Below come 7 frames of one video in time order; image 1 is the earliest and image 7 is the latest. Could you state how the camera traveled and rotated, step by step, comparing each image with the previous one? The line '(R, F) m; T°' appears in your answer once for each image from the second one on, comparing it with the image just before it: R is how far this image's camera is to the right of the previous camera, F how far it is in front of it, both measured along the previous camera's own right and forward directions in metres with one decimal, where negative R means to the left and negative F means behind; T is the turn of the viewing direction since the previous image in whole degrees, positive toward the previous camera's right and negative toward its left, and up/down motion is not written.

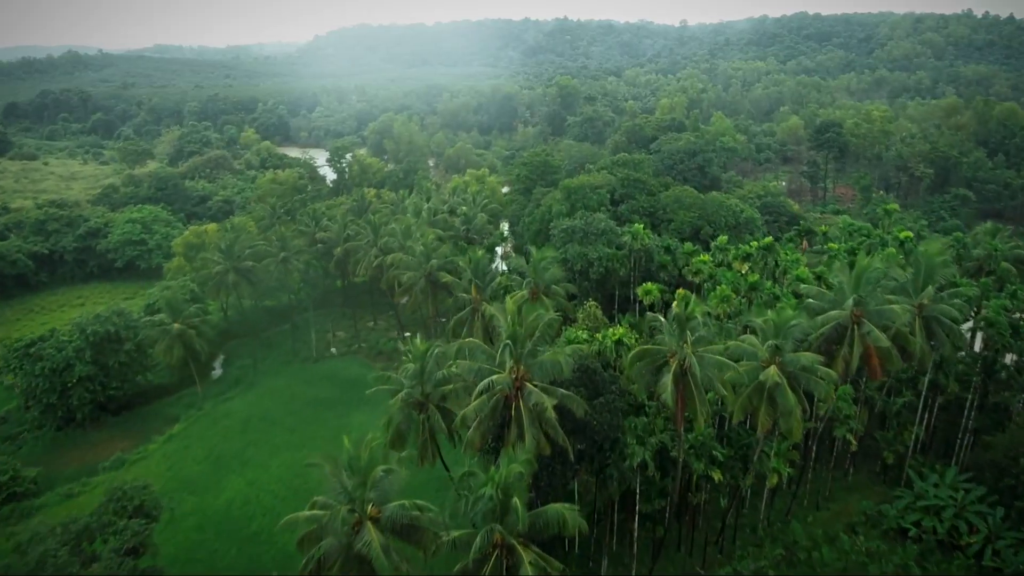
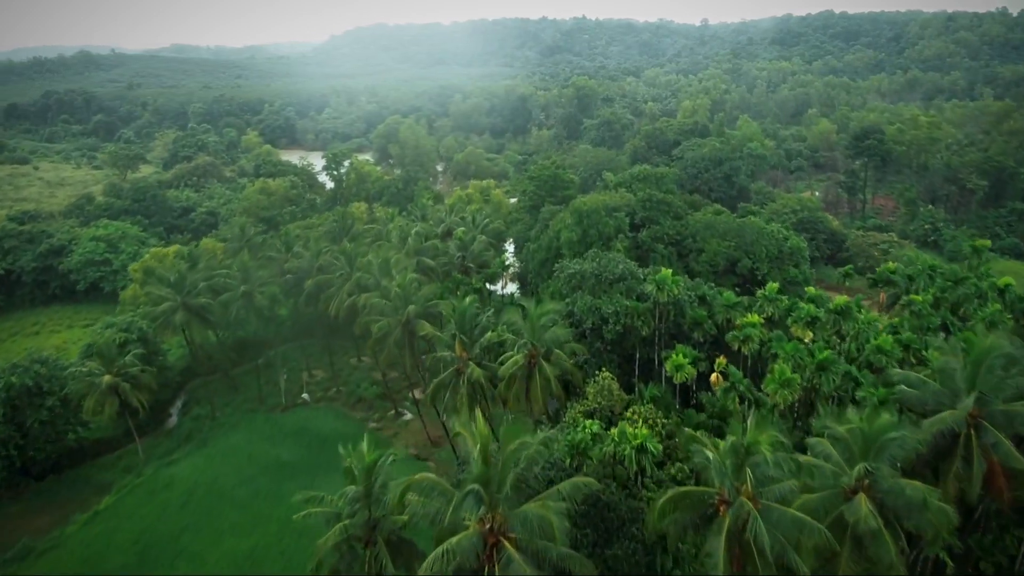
(+0.6, +4.9) m; -1°
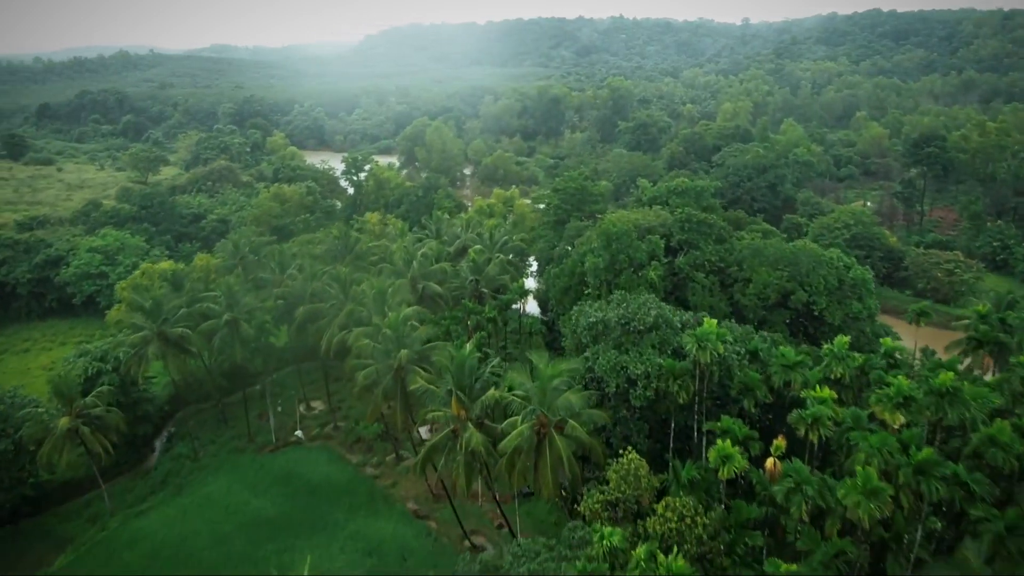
(+0.5, +3.4) m; -3°
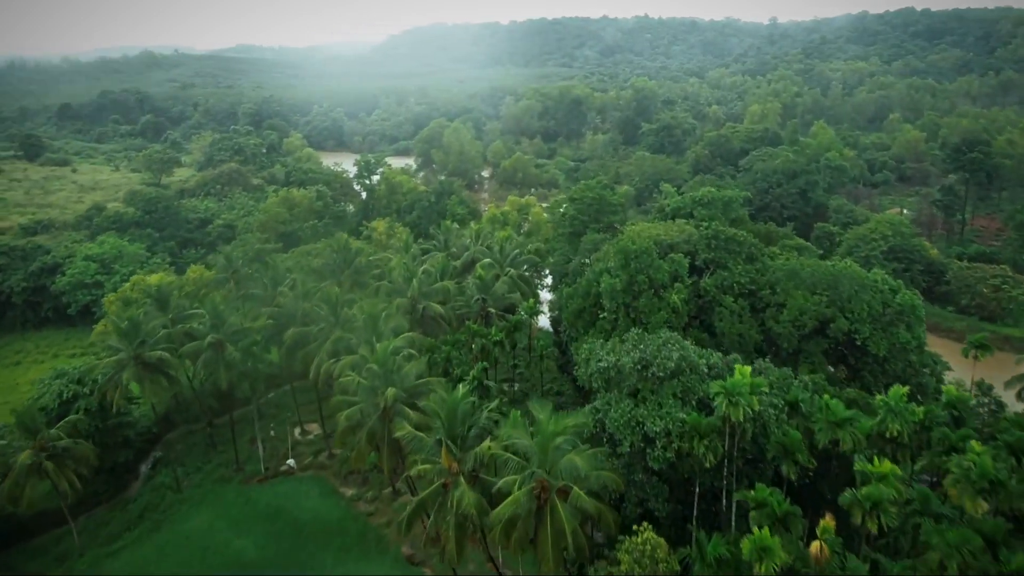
(+0.4, +2.2) m; -2°
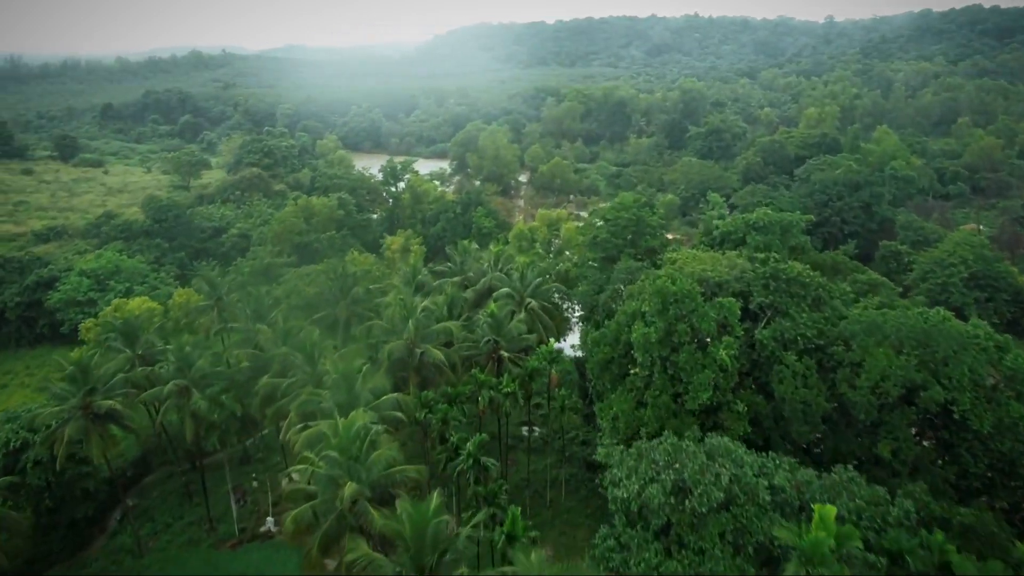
(+0.7, +3.7) m; -3°
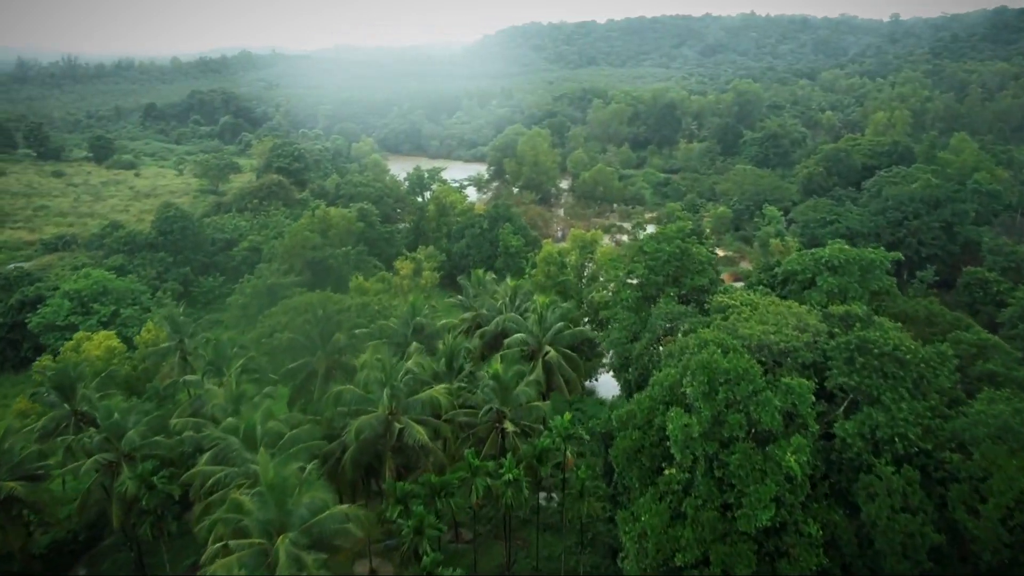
(+0.9, +4.2) m; -4°
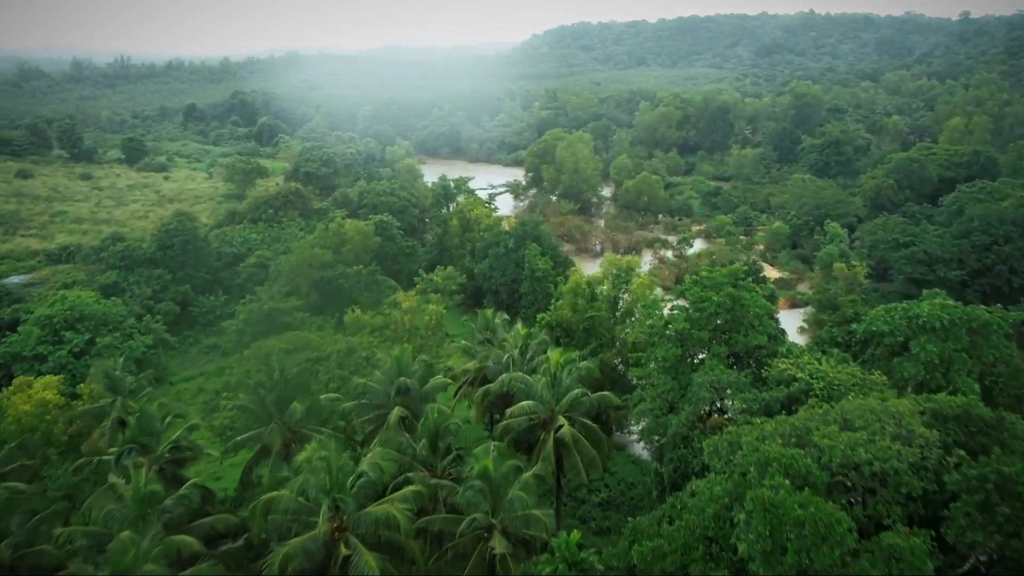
(+0.9, +4.2) m; -4°
